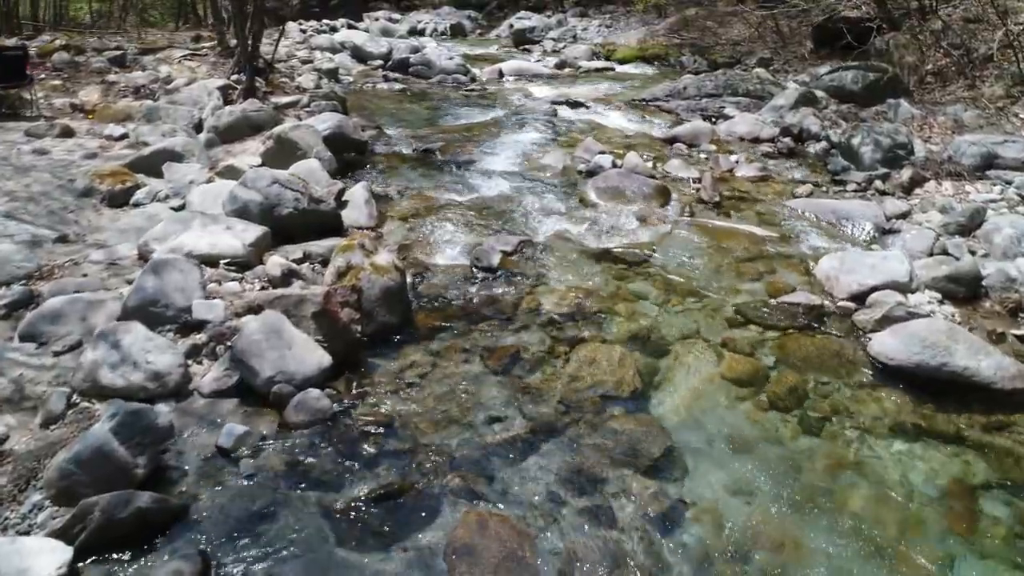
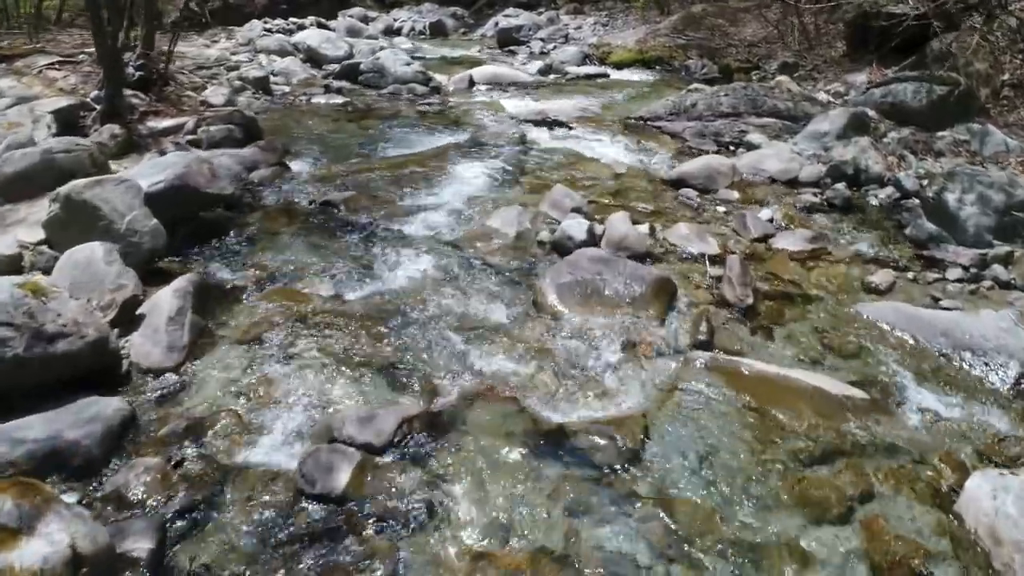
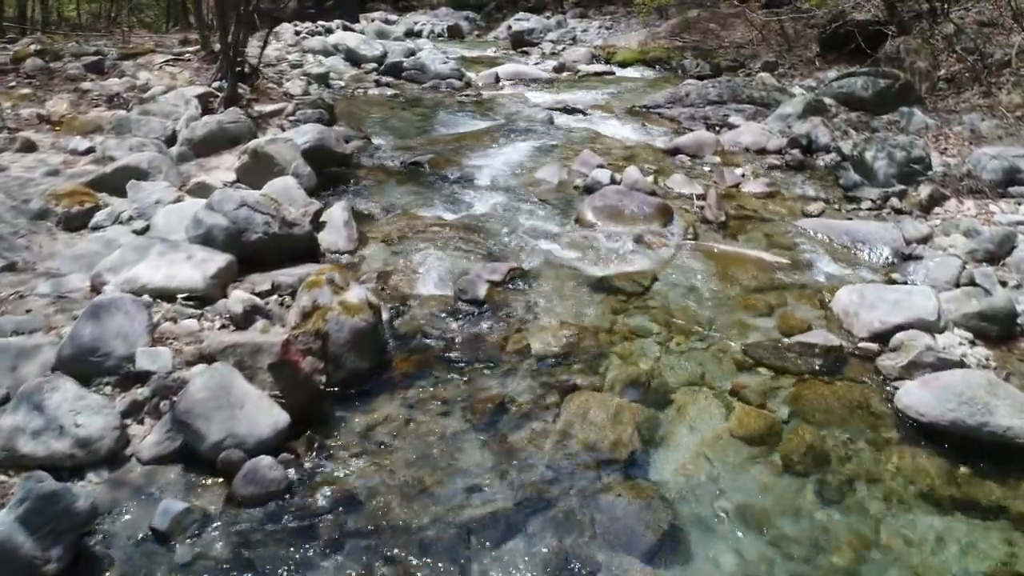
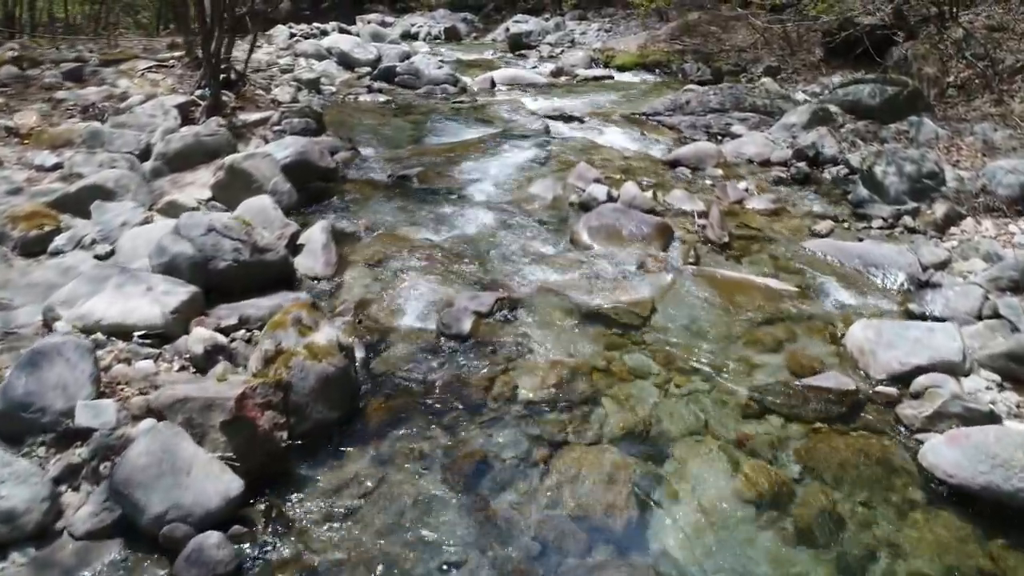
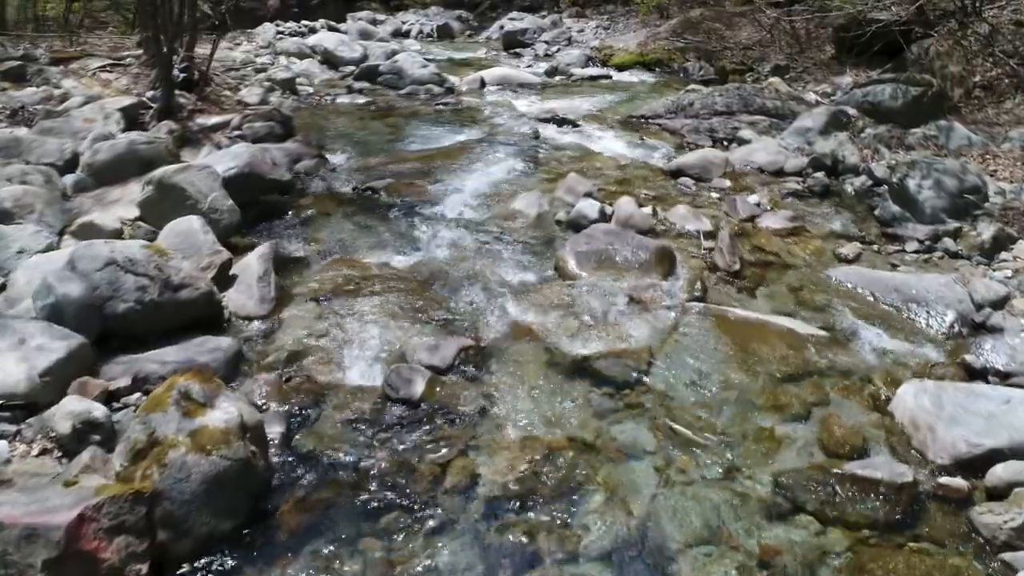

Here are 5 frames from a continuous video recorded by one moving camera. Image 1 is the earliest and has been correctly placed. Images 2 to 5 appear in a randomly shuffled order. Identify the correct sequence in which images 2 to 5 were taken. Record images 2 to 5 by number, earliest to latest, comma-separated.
3, 4, 5, 2
